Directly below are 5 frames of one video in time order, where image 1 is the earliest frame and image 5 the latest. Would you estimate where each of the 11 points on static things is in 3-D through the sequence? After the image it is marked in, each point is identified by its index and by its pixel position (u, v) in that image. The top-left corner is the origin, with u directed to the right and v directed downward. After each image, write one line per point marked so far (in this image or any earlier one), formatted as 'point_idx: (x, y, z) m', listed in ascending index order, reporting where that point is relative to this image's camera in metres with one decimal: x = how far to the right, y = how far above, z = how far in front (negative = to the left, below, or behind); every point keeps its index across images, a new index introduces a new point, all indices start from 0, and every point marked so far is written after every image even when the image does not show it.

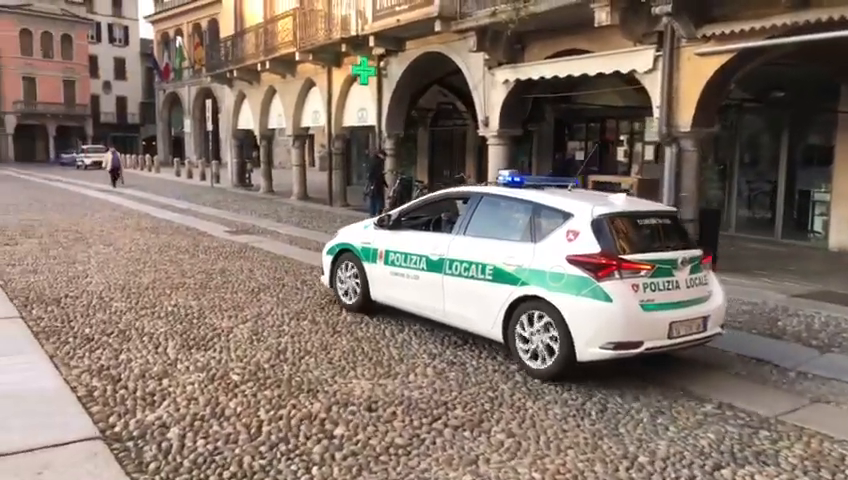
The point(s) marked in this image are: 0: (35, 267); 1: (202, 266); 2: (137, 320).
0: (-5.6, -0.4, +10.3) m
1: (-3.4, -0.4, +10.9) m
2: (-2.9, -0.8, +7.3) m
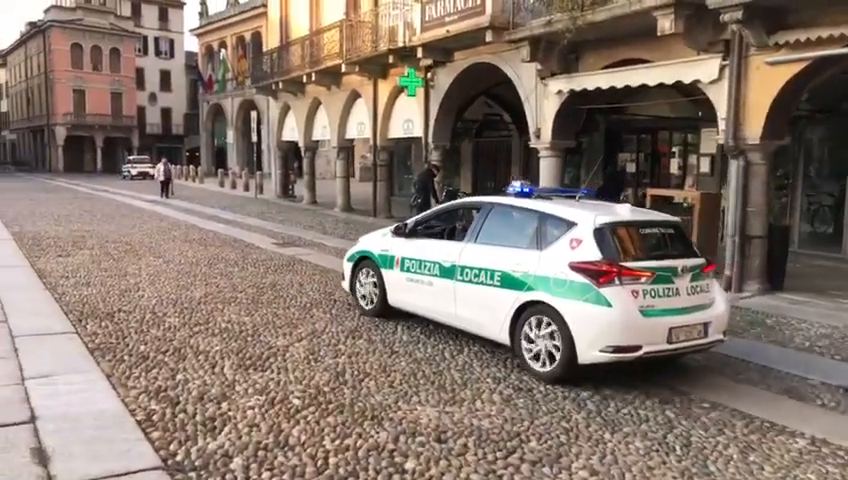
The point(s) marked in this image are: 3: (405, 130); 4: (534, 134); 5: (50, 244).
0: (-4.8, -0.6, +10.3) m
1: (-2.6, -0.6, +10.8) m
2: (-2.3, -1.0, +7.2) m
3: (-0.5, +2.9, +19.1) m
4: (+2.1, +2.0, +13.8) m
5: (-7.2, -0.1, +13.8) m
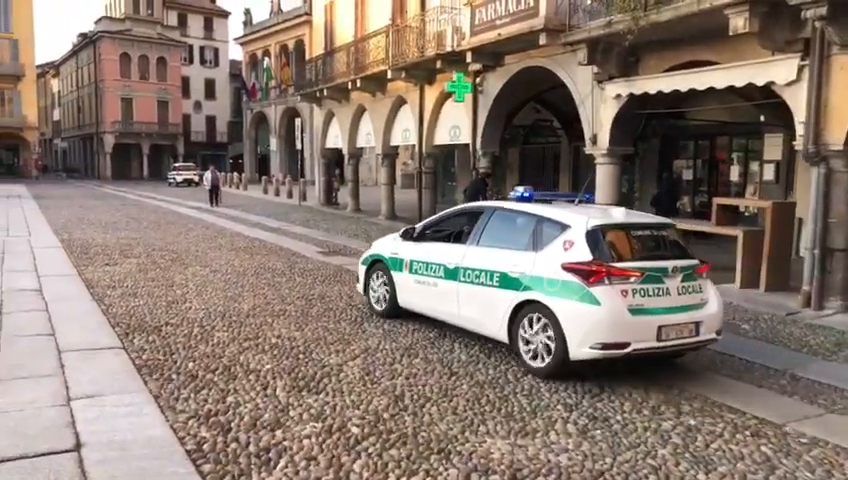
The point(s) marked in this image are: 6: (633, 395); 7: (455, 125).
0: (-4.1, -0.7, +10.1) m
1: (-1.8, -0.8, +10.5) m
2: (-1.7, -1.1, +6.8) m
3: (+0.7, +2.7, +18.7) m
4: (+3.1, +1.8, +13.2) m
5: (-6.3, -0.2, +13.8) m
6: (+1.8, -1.3, +6.1) m
7: (+0.8, +3.0, +18.5) m
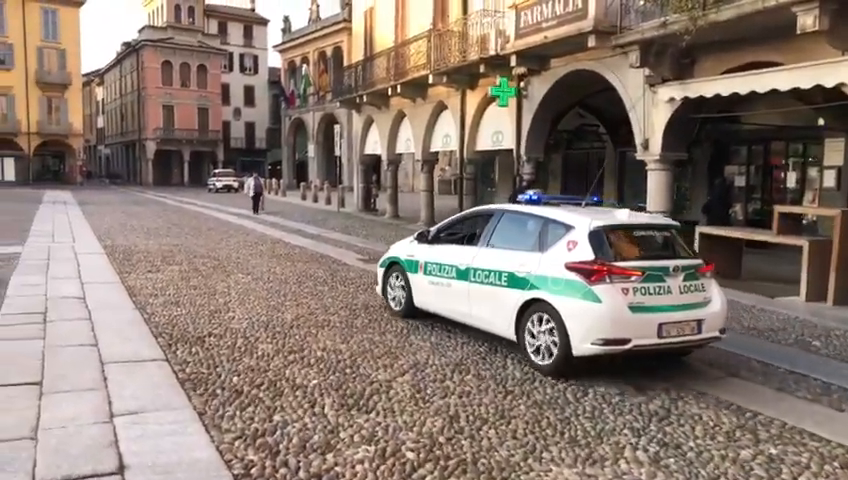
0: (-3.4, -0.8, +10.0) m
1: (-1.1, -0.9, +10.2) m
2: (-1.3, -1.2, +6.6) m
3: (+1.8, +2.5, +18.3) m
4: (+3.9, +1.7, +12.8) m
5: (-5.4, -0.4, +13.7) m
6: (+2.2, -1.4, +5.7) m
7: (+1.9, +2.8, +18.2) m
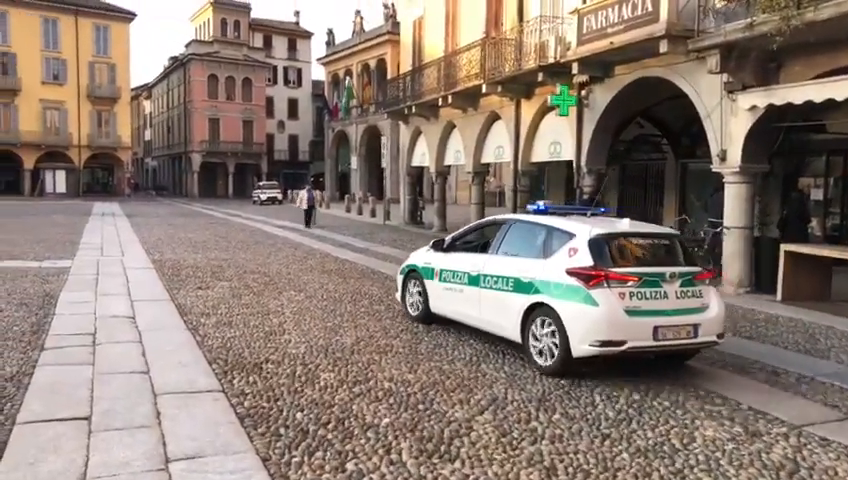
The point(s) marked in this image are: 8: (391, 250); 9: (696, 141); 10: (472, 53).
0: (-2.6, -1.0, +9.5) m
1: (-0.3, -1.1, +9.6) m
2: (-0.6, -1.4, +6.0) m
3: (+3.1, +2.1, +17.6) m
4: (+4.9, +1.4, +11.9) m
5: (-4.4, -0.6, +13.3) m
6: (+2.8, -1.6, +4.9) m
7: (+3.2, +2.4, +17.4) m
8: (-0.9, -0.3, +19.7) m
9: (+7.3, +2.7, +19.3) m
10: (+1.3, +5.1, +19.6) m
